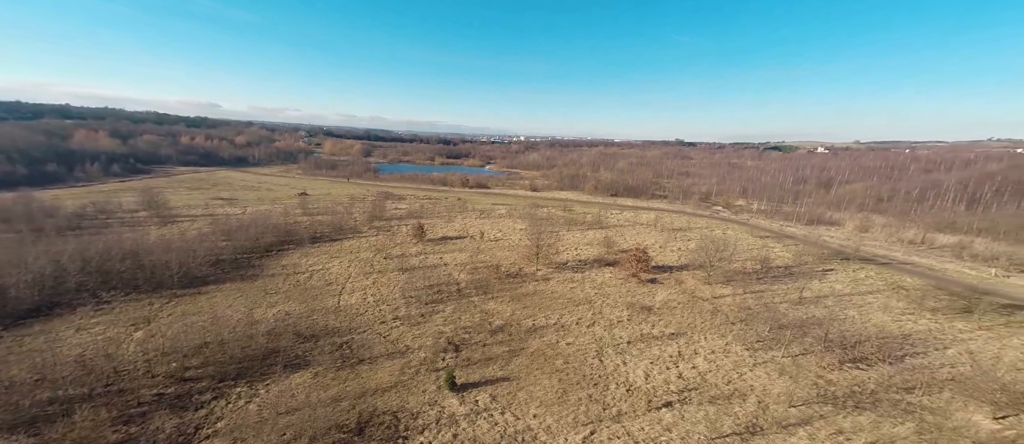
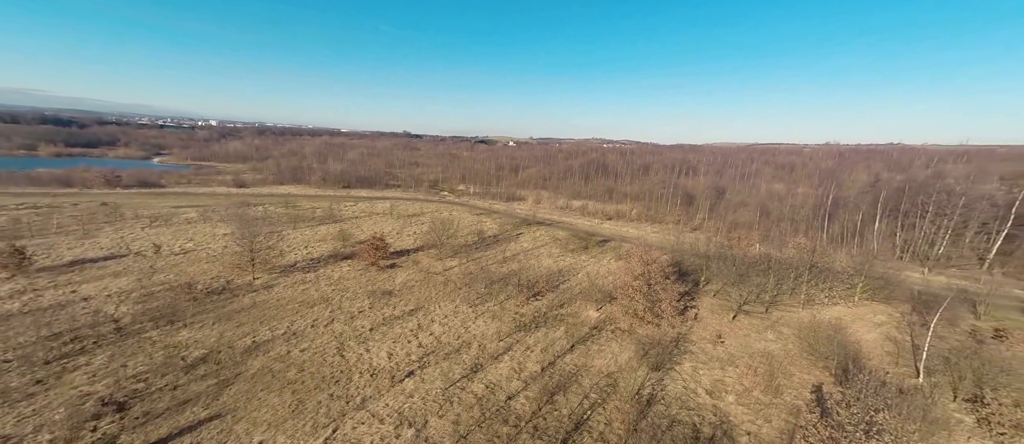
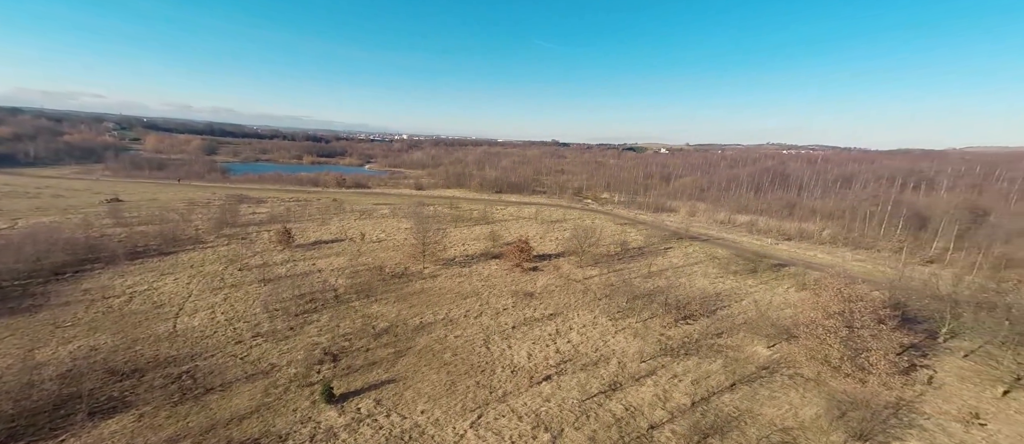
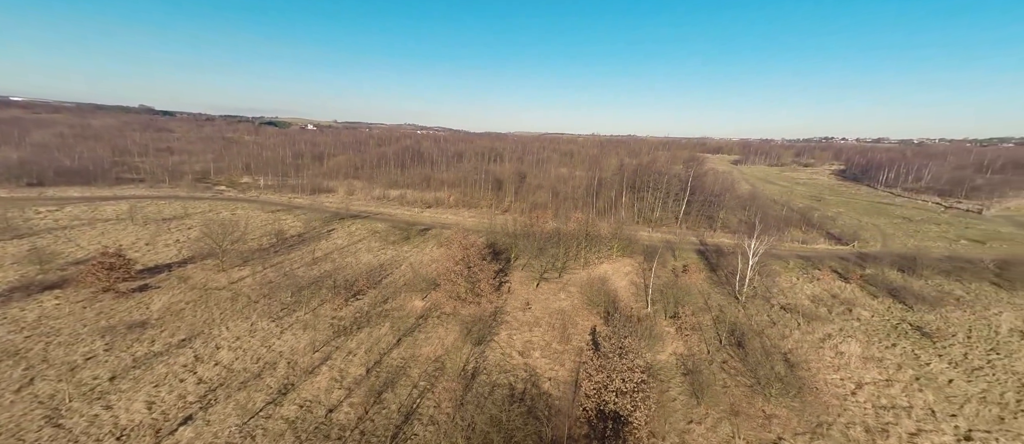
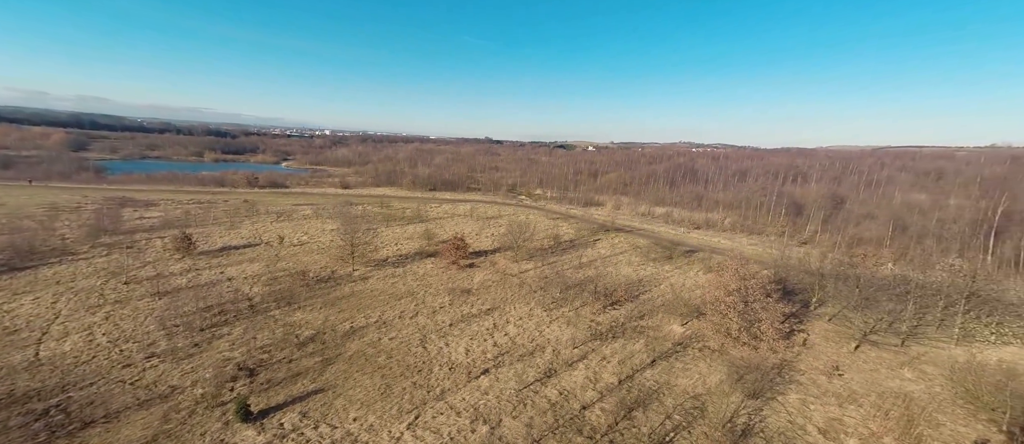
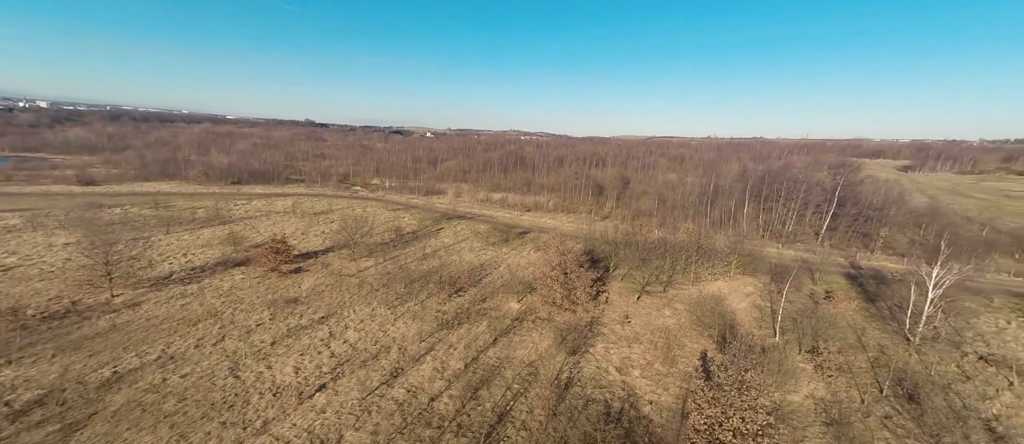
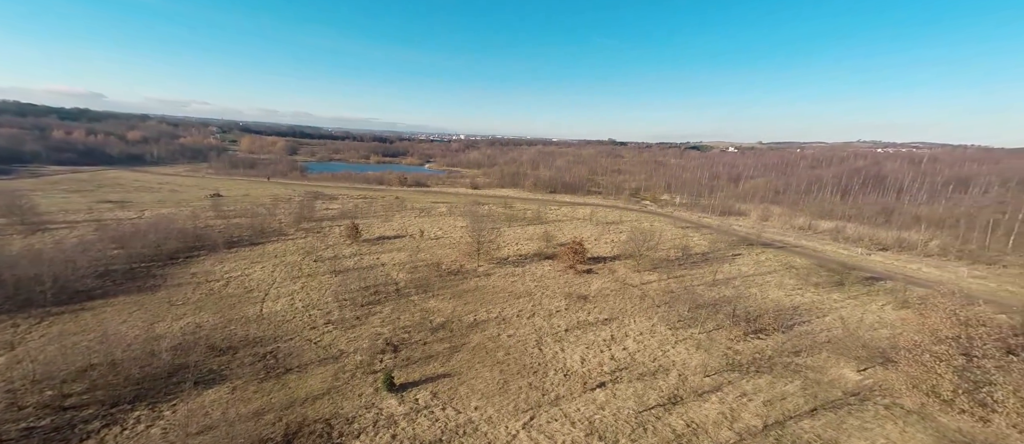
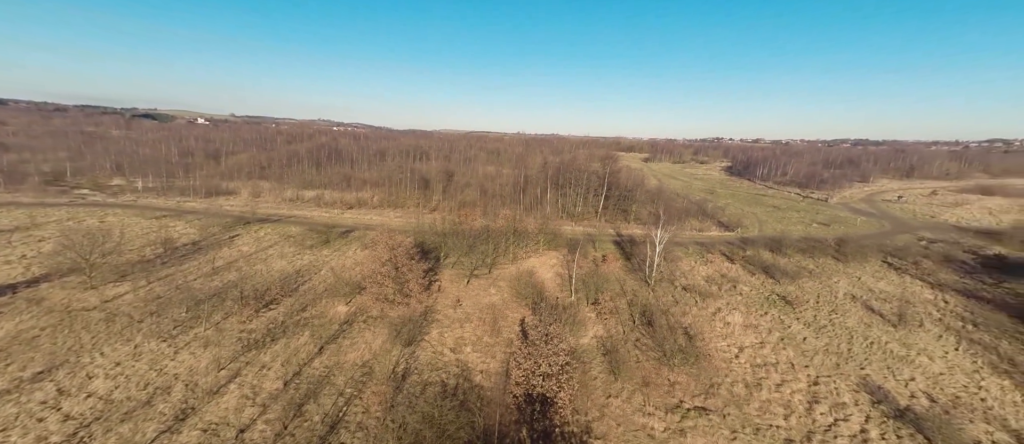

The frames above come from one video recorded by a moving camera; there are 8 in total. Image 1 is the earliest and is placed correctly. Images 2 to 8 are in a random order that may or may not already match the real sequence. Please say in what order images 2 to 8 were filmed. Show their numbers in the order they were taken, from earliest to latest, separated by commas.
7, 3, 5, 2, 6, 4, 8
